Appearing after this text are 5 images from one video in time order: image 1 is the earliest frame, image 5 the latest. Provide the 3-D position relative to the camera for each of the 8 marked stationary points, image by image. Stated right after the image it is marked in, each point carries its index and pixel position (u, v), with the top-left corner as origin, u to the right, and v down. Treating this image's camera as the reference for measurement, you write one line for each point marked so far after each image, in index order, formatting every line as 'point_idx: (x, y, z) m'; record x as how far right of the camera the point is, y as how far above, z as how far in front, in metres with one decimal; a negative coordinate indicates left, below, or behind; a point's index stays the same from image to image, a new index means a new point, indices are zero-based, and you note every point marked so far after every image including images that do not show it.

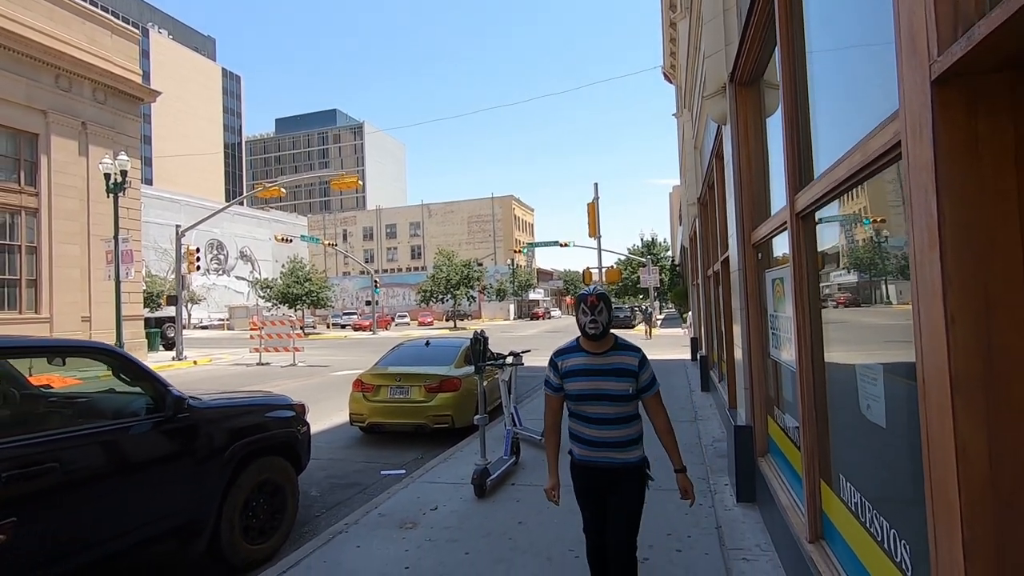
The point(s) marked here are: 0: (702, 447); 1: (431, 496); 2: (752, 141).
0: (+2.1, -1.8, +7.0) m
1: (-0.7, -1.9, +5.7) m
2: (+2.0, +1.2, +5.2) m
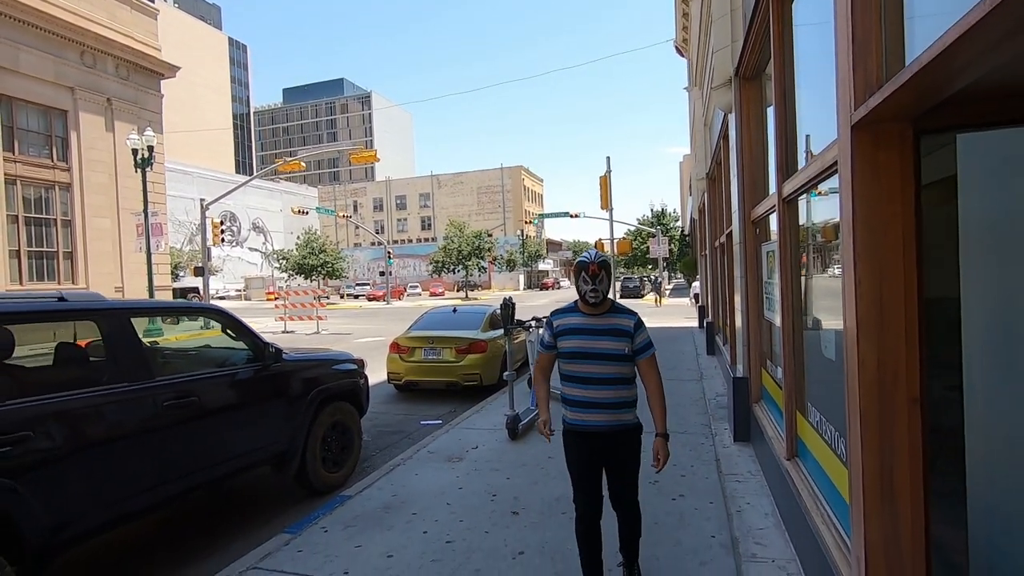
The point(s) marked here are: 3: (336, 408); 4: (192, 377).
0: (+2.4, -1.4, +7.9) m
1: (-0.4, -1.6, +6.7) m
2: (+2.3, +1.5, +6.0) m
3: (-1.6, -1.1, +5.8) m
4: (-2.2, -0.6, +4.4) m
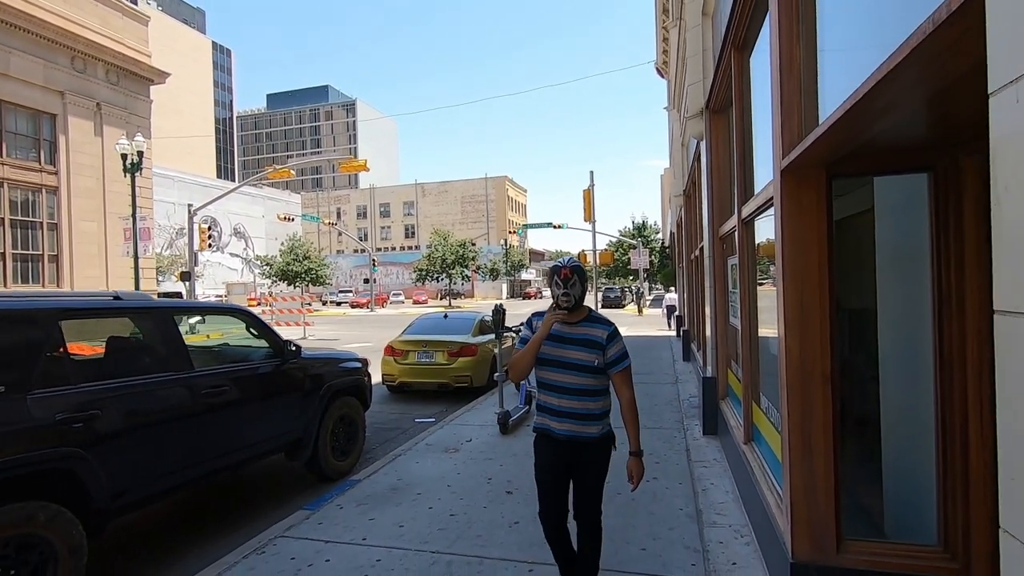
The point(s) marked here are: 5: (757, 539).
0: (+2.3, -1.5, +8.6) m
1: (-0.5, -1.7, +7.2) m
2: (+2.2, +1.4, +6.7) m
3: (-1.7, -1.1, +6.3) m
4: (-2.2, -0.6, +5.0) m
5: (+1.5, -1.5, +3.9) m
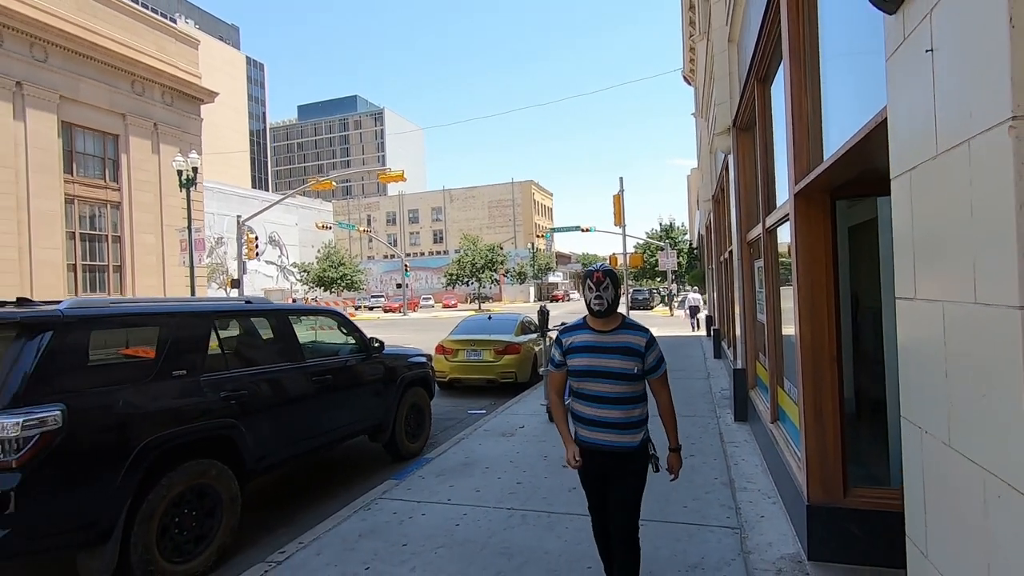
0: (+2.9, -1.6, +9.3) m
1: (+0.1, -1.7, +8.1) m
2: (+2.8, +1.4, +7.4) m
3: (-1.1, -1.2, +7.2) m
4: (-1.7, -0.7, +5.9) m
5: (+2.0, -1.5, +4.6) m
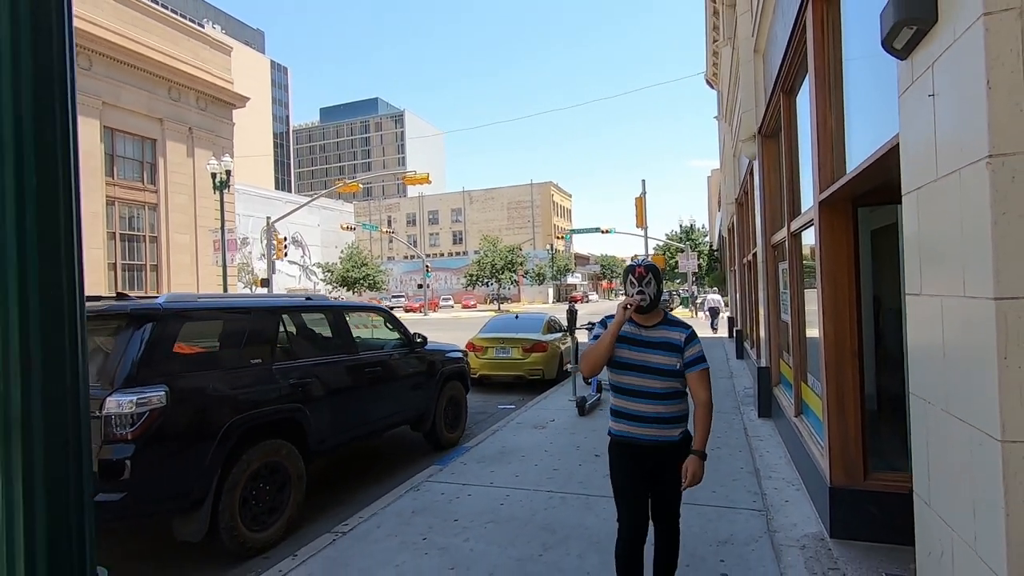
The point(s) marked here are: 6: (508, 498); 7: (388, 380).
0: (+3.4, -1.6, +9.6) m
1: (+0.5, -1.7, +8.4) m
2: (+3.2, +1.4, +7.7) m
3: (-0.7, -1.2, +7.6) m
4: (-1.4, -0.7, +6.3) m
5: (+2.3, -1.5, +4.9) m
6: (0.0, -1.7, +5.0) m
7: (-1.3, -0.9, +6.4) m
